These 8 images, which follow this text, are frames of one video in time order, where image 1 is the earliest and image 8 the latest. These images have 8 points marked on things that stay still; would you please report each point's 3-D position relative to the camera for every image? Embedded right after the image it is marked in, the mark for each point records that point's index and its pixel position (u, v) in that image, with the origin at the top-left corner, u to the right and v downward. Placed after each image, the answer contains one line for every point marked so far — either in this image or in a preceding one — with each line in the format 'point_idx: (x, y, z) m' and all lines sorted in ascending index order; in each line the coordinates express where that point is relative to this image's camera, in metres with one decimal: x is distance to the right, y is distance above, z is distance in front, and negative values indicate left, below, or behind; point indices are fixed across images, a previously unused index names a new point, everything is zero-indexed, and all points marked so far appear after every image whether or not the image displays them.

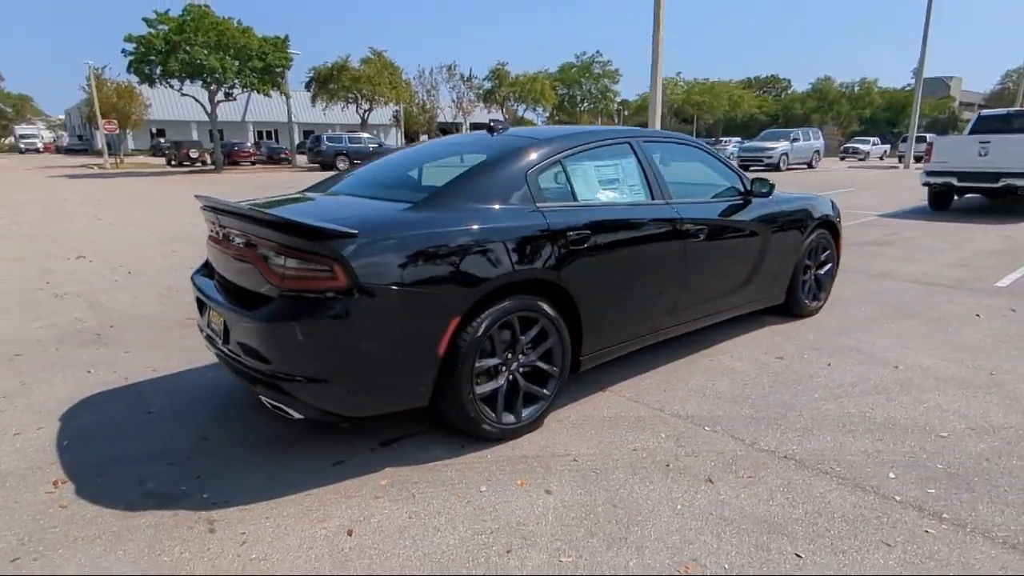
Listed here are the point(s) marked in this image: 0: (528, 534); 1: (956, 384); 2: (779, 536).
0: (+0.1, -1.0, +2.5) m
1: (+2.8, -0.6, +3.9) m
2: (+1.1, -1.0, +2.5) m
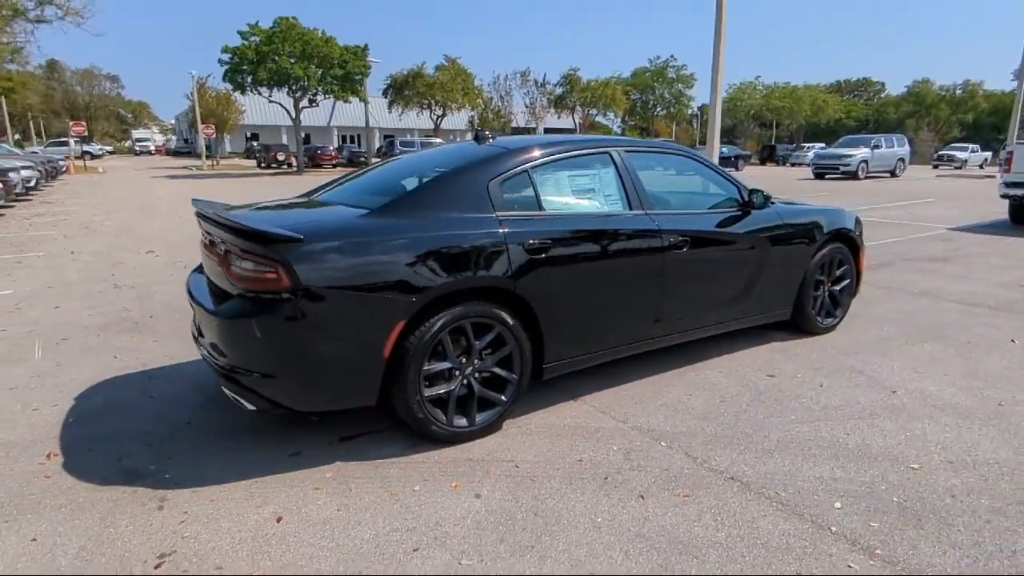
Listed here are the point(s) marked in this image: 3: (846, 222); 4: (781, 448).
0: (-0.3, -1.0, +2.6) m
1: (+2.6, -0.7, +3.6) m
2: (+0.7, -1.1, +2.4) m
3: (+2.7, +0.5, +5.0) m
4: (+1.4, -0.9, +3.3) m
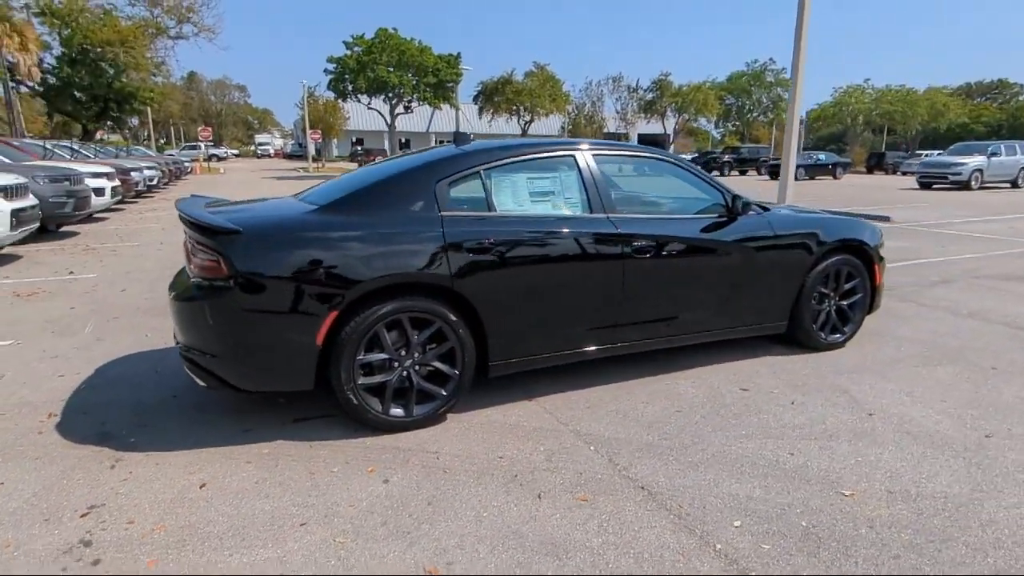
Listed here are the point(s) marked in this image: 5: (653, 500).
0: (-0.8, -1.0, +2.7) m
1: (+2.2, -0.8, +3.3) m
2: (+0.2, -1.1, +2.4) m
3: (+2.6, +0.4, +4.6) m
4: (+1.0, -0.9, +3.1) m
5: (+0.6, -1.0, +2.8) m
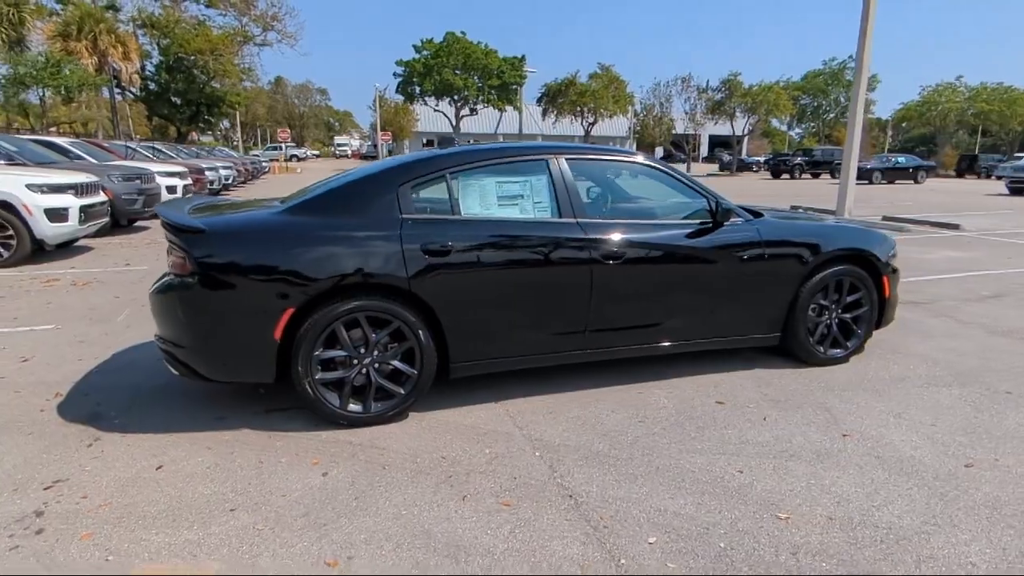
0: (-1.2, -1.0, +2.9) m
1: (+1.9, -0.9, +3.0) m
2: (-0.3, -1.1, +2.4) m
3: (+2.4, +0.3, +4.4) m
4: (+0.7, -0.9, +3.0) m
5: (+0.3, -1.0, +2.8) m
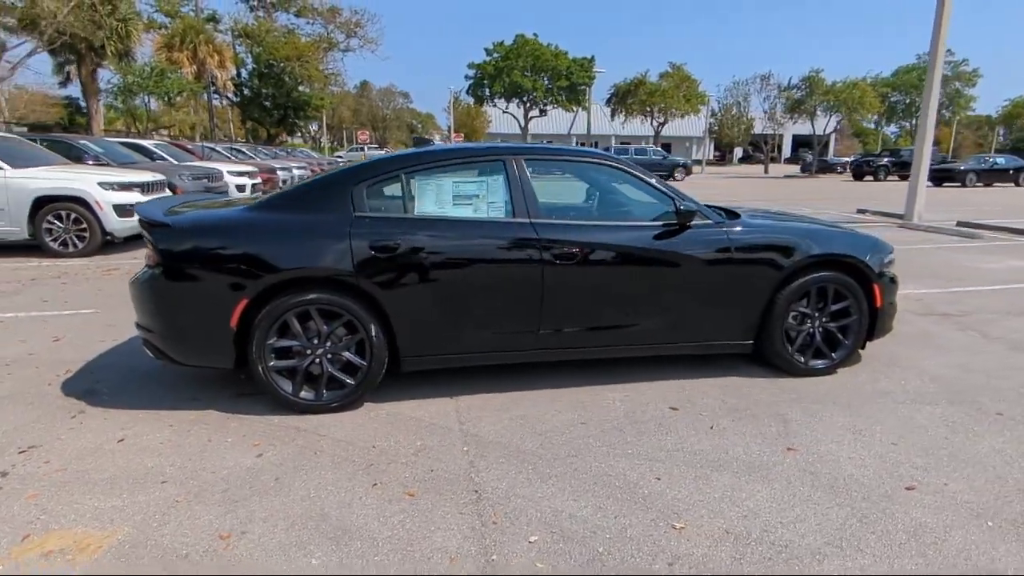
0: (-1.6, -0.9, +3.1) m
1: (+1.5, -0.9, +2.9) m
2: (-0.8, -1.1, +2.5) m
3: (+2.2, +0.3, +4.1) m
4: (+0.3, -0.9, +3.0) m
5: (-0.2, -1.0, +2.8) m
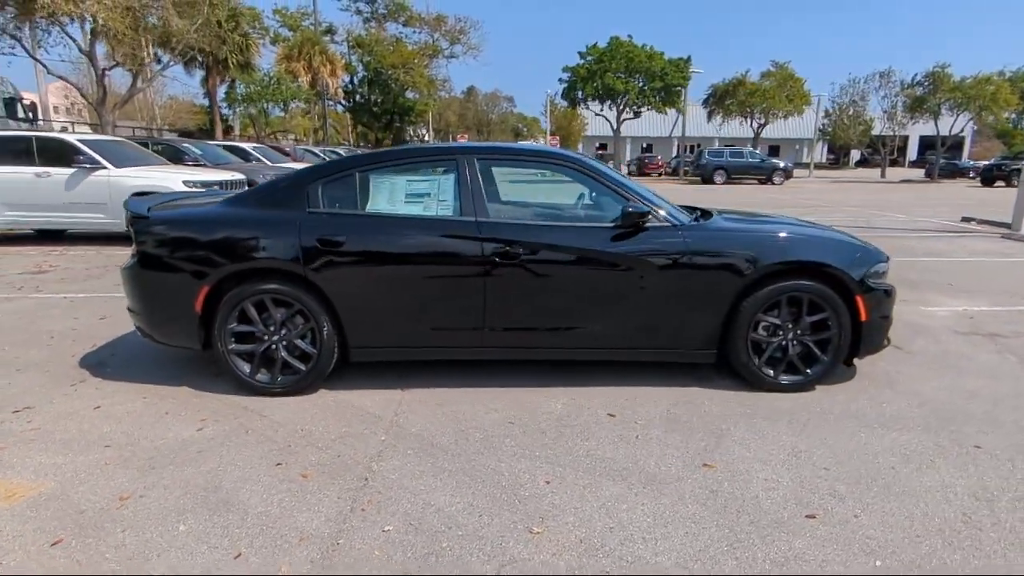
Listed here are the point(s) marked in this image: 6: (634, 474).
0: (-2.1, -0.9, +3.4) m
1: (+0.9, -1.0, +2.7) m
2: (-1.4, -1.0, +2.7) m
3: (+1.9, +0.2, +3.8) m
4: (-0.3, -0.9, +3.0) m
5: (-0.7, -1.0, +2.9) m
6: (+0.6, -0.9, +3.0) m
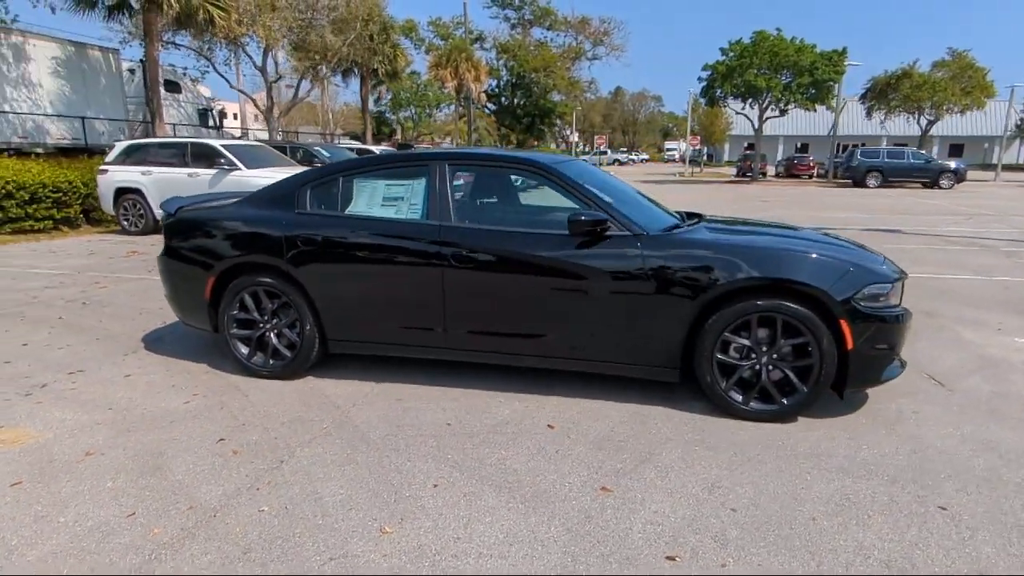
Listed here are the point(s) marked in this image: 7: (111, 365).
0: (-2.5, -0.8, +3.9) m
1: (+0.3, -1.0, +2.5) m
2: (-1.9, -0.9, +3.1) m
3: (+1.5, +0.1, +3.4) m
4: (-0.8, -0.9, +3.1) m
5: (-1.3, -0.9, +3.1) m
6: (+0.1, -1.0, +2.9) m
7: (-3.1, -0.6, +4.8) m
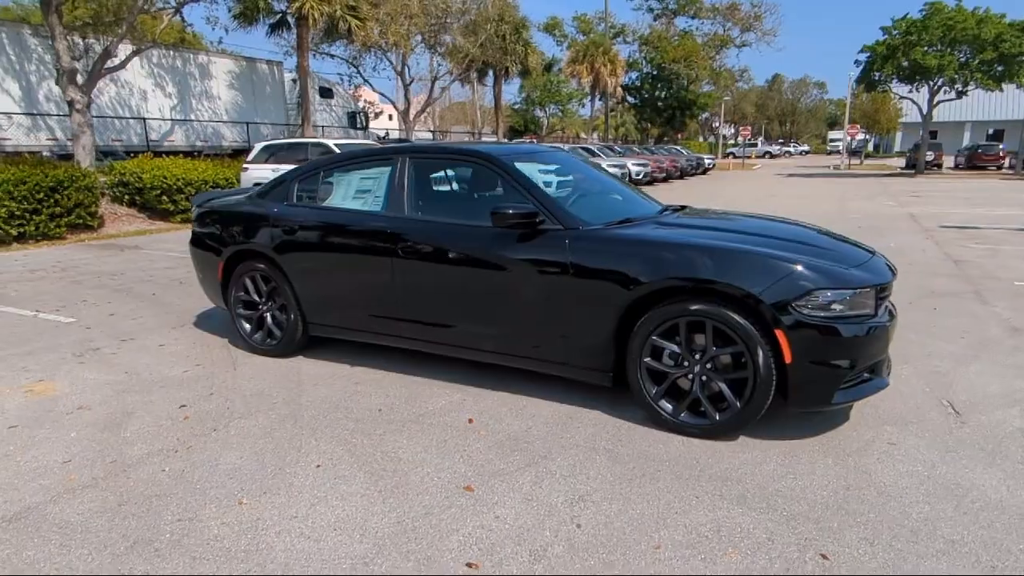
0: (-2.8, -0.6, +4.5) m
1: (-0.4, -1.0, +2.5) m
2: (-2.4, -0.8, +3.6) m
3: (+1.0, +0.1, +3.0) m
4: (-1.3, -0.8, +3.3) m
5: (-1.8, -0.8, +3.4) m
6: (-0.6, -0.9, +2.9) m
7: (-3.2, -0.4, +5.5) m
